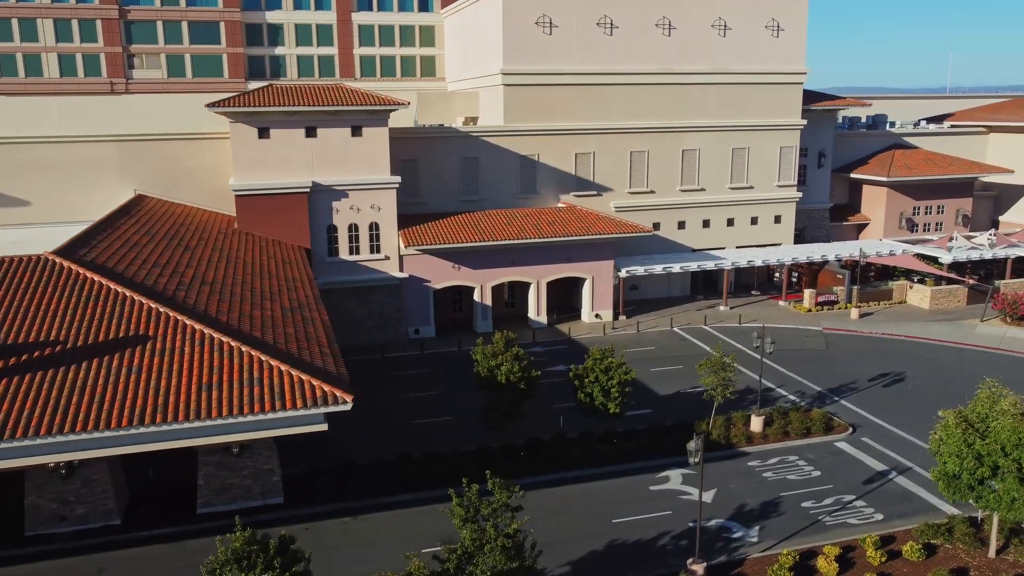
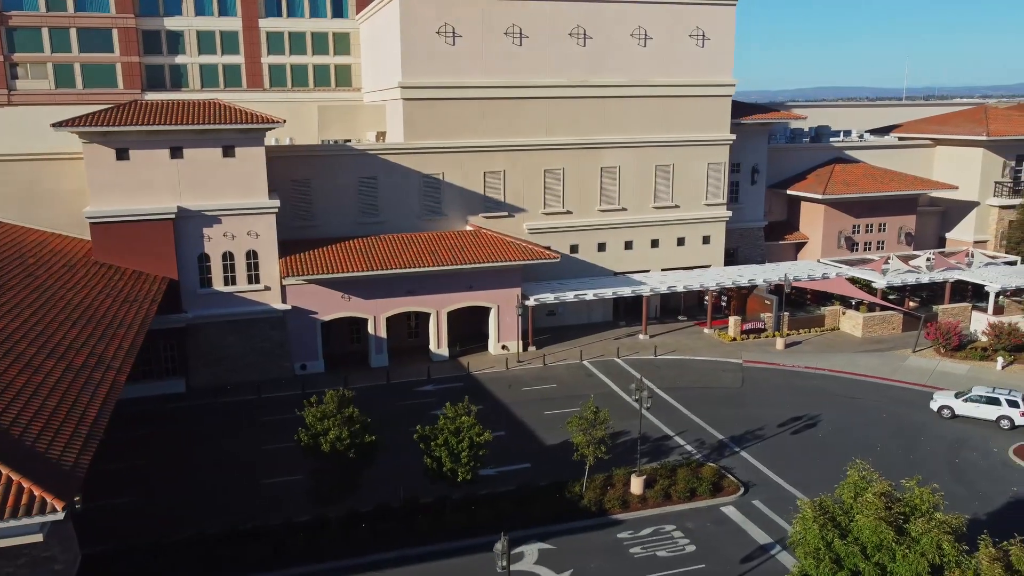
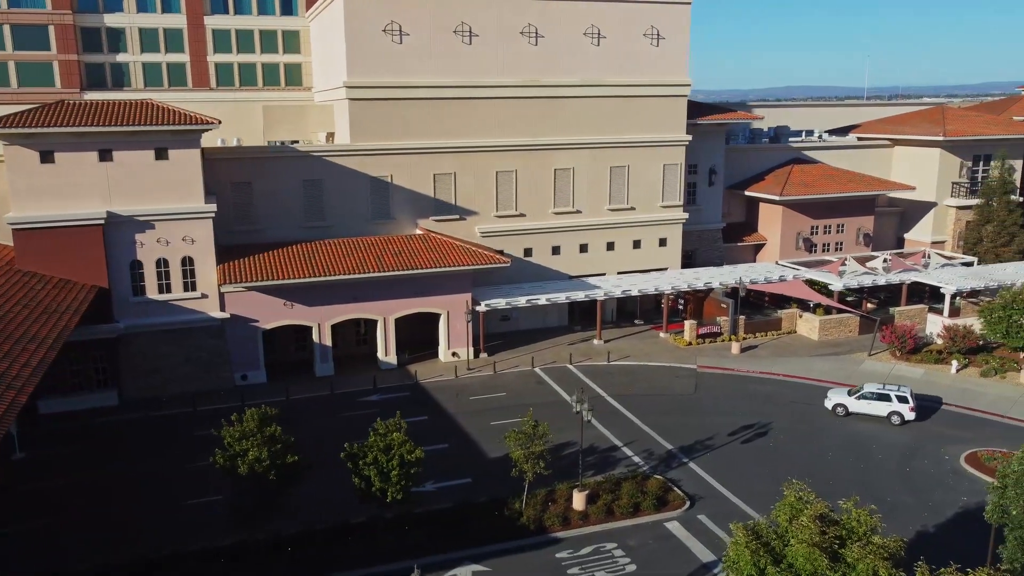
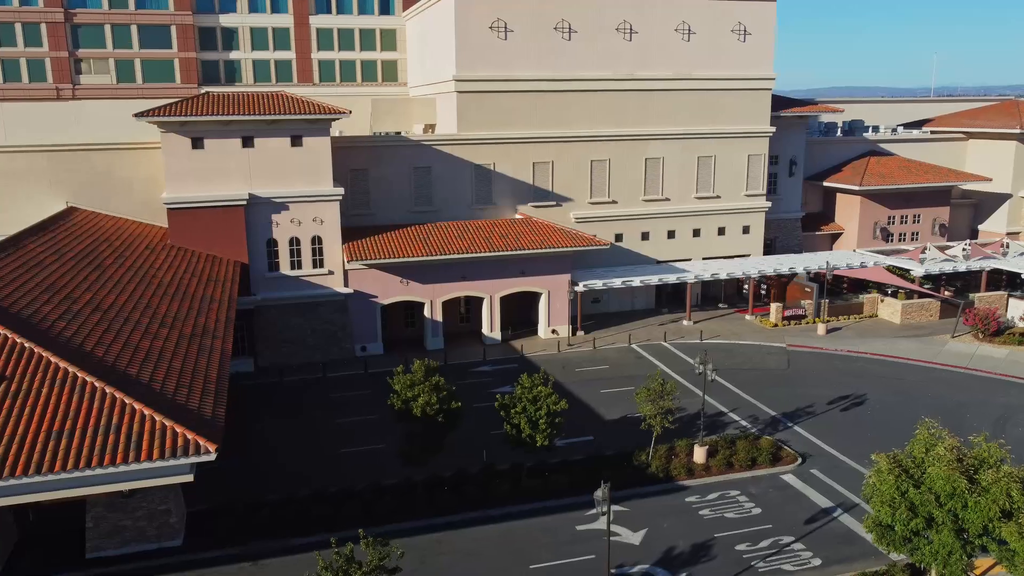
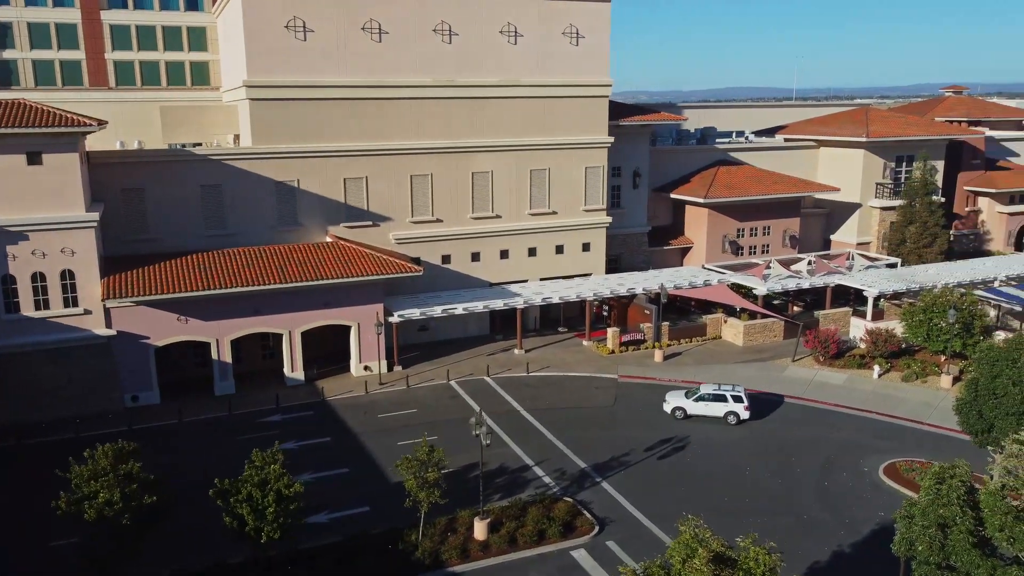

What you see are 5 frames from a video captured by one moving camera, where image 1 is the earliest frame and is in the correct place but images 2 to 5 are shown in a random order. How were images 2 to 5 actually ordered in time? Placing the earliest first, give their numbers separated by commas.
4, 2, 3, 5
